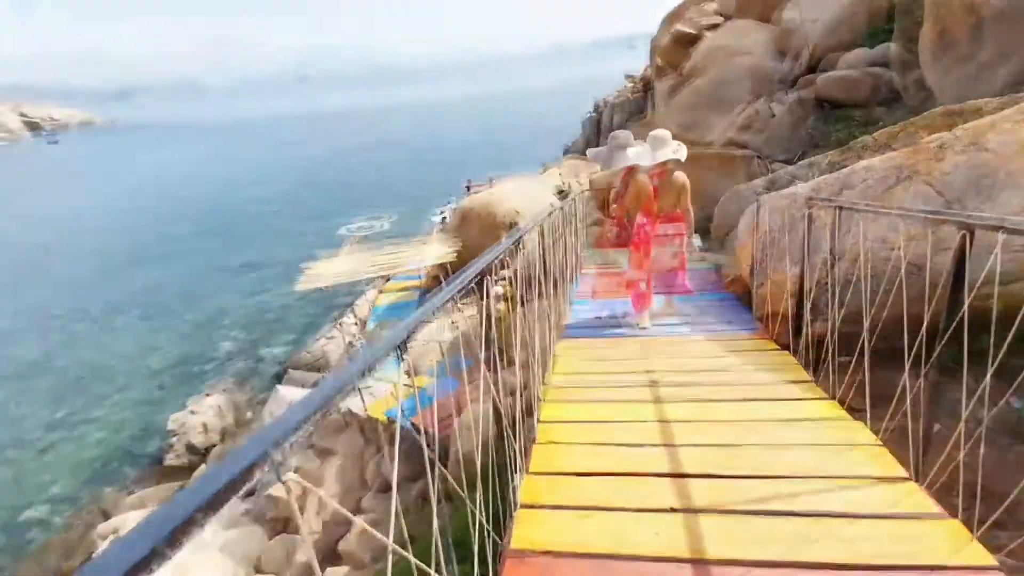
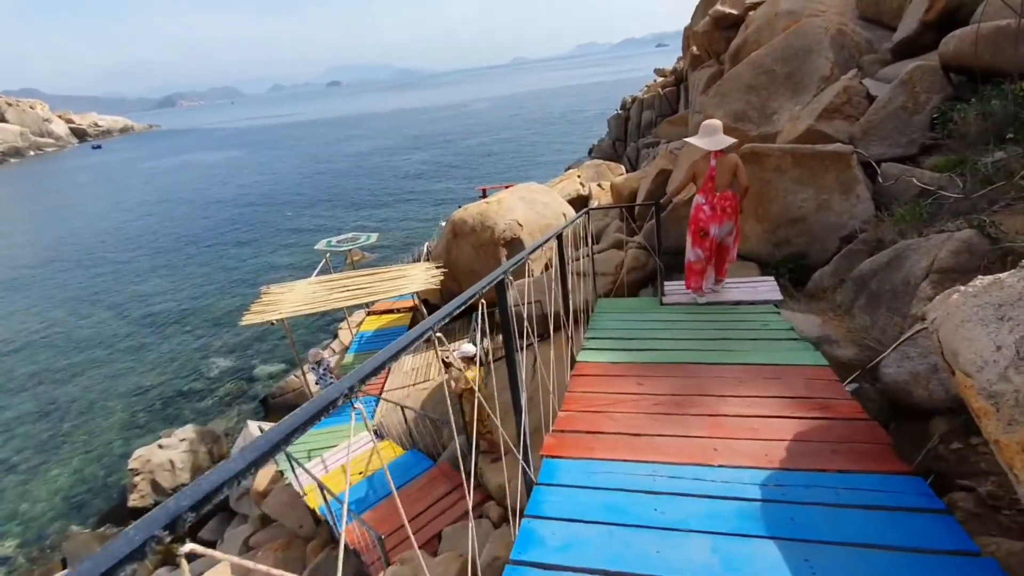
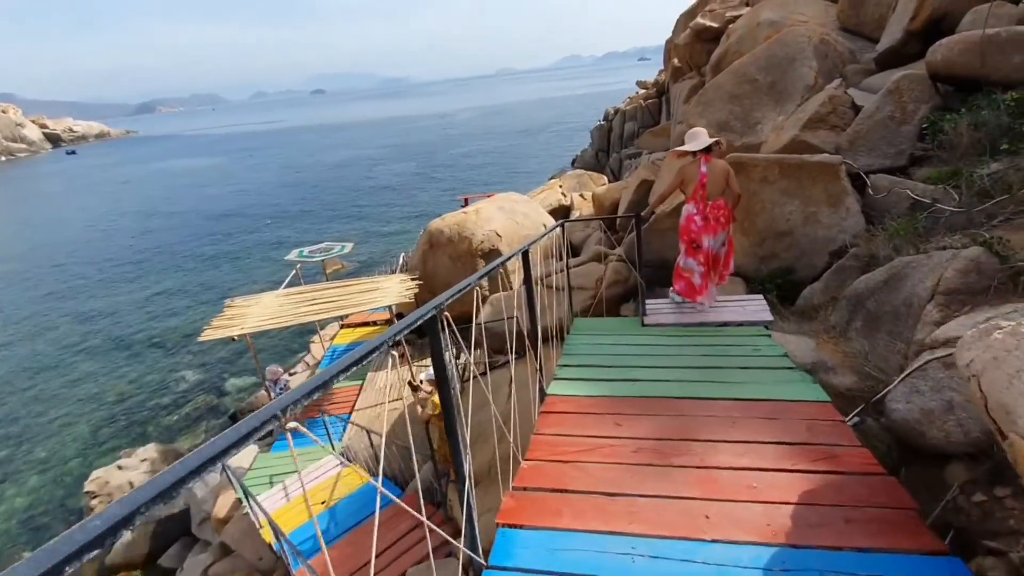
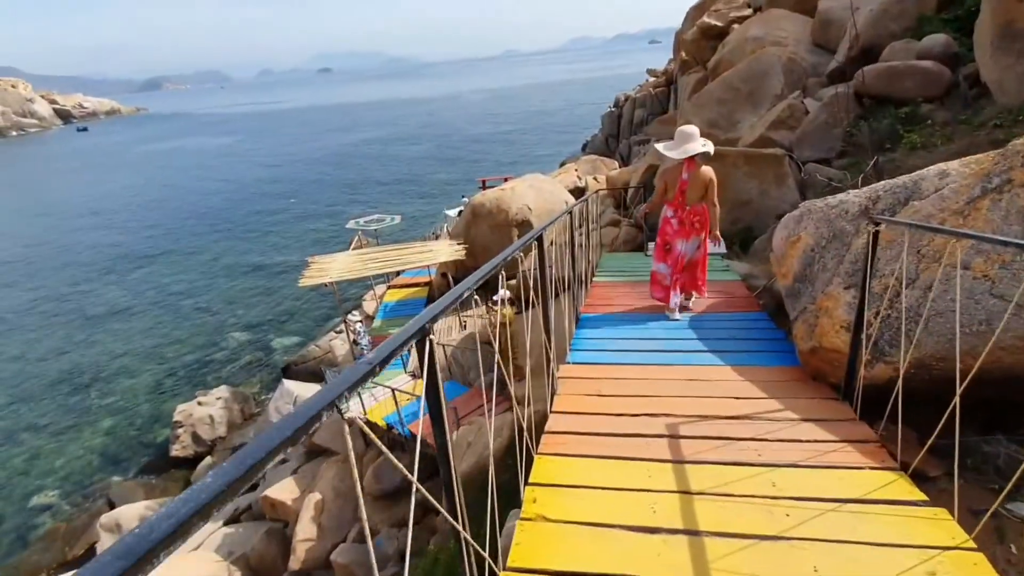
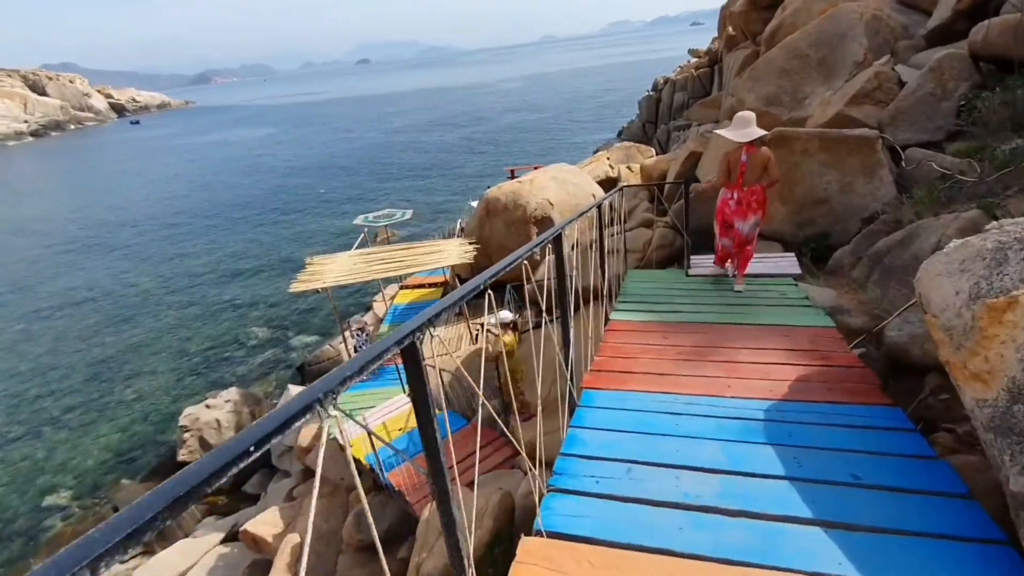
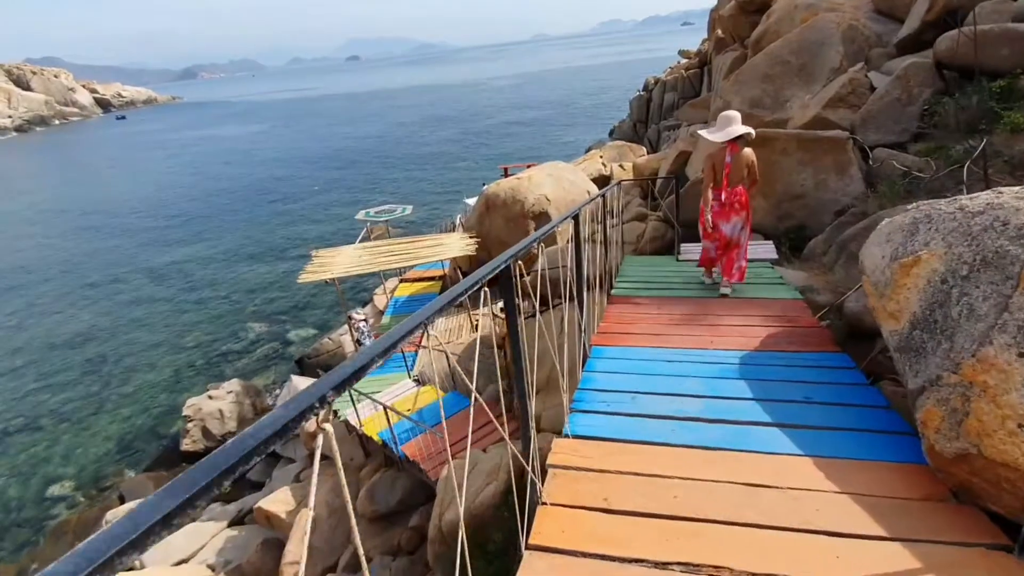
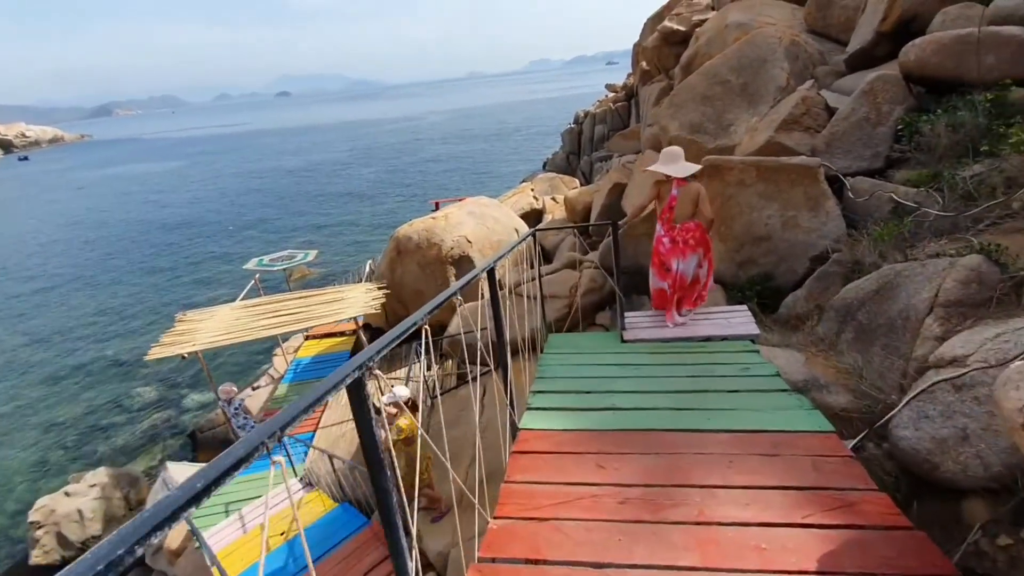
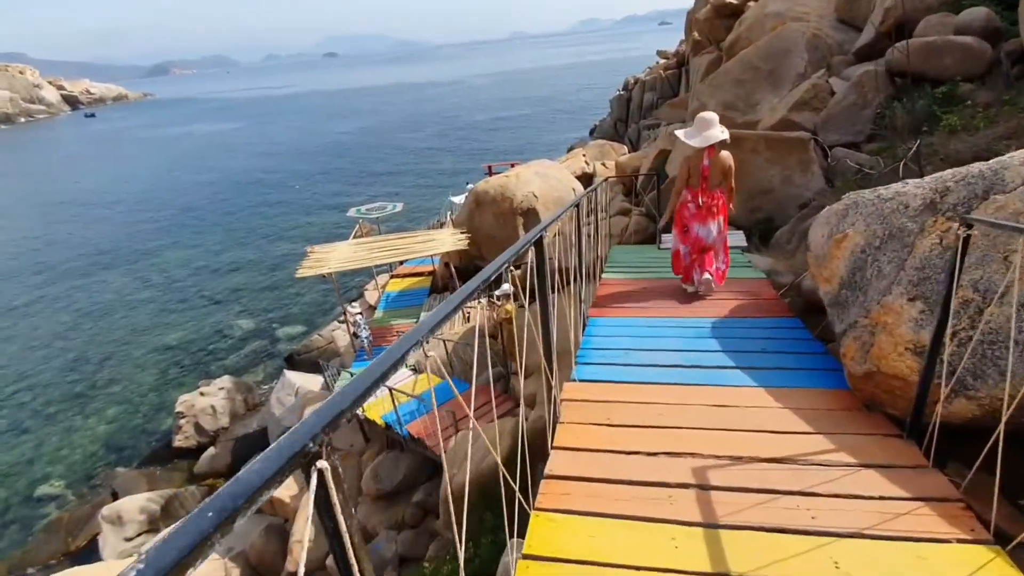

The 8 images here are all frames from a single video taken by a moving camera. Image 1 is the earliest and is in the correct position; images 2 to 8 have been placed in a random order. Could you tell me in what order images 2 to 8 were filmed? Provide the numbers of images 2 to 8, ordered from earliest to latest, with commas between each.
4, 8, 6, 5, 2, 3, 7
